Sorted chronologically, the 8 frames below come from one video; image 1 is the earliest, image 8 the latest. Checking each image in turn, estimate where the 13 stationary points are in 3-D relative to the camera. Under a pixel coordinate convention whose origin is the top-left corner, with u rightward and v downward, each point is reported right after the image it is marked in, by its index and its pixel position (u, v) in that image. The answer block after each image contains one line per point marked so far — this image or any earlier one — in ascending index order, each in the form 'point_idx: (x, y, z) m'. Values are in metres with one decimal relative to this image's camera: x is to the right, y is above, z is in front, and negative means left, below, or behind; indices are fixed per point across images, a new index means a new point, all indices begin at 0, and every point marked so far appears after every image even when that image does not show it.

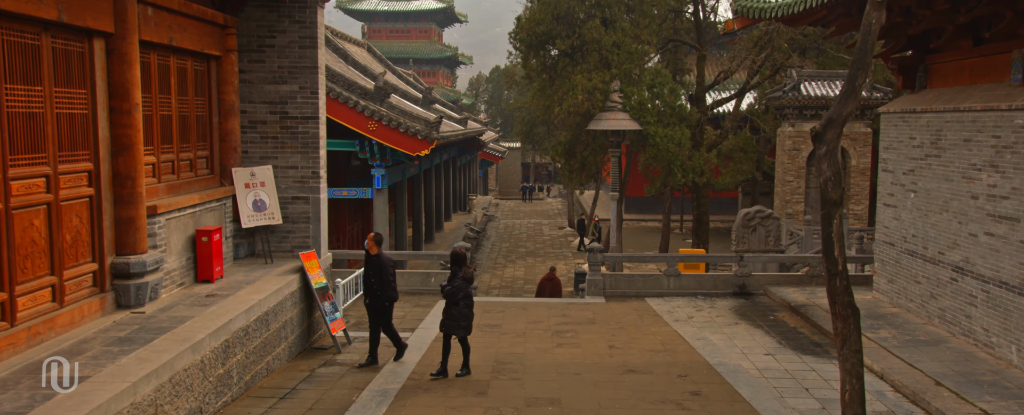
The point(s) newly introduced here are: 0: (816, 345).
0: (+3.7, -1.7, +9.2) m
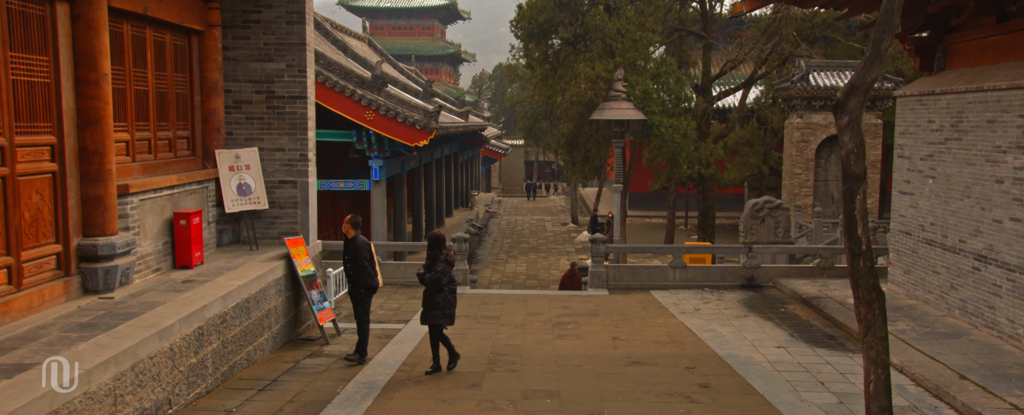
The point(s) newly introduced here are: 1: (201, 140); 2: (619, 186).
0: (+3.7, -1.5, +8.7) m
1: (-3.1, +0.7, +7.7) m
2: (+2.3, +0.4, +16.6) m
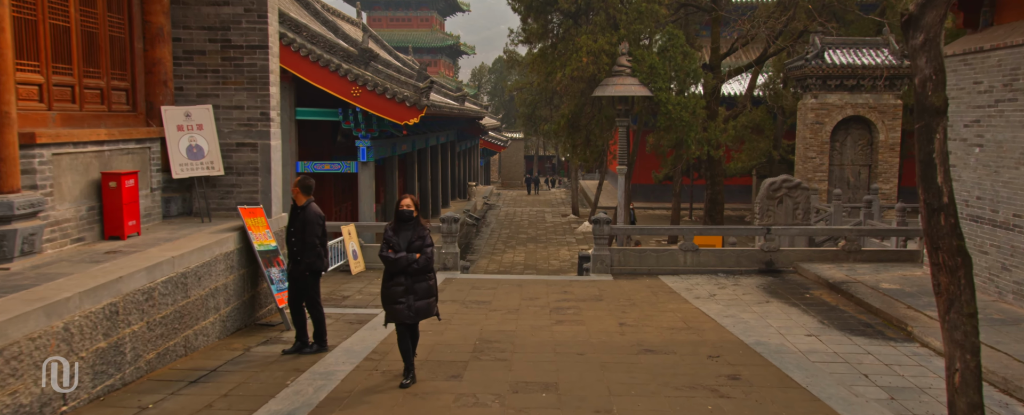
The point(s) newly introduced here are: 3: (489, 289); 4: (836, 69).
0: (+3.6, -1.2, +7.7) m
1: (-3.2, +1.0, +6.6) m
2: (+2.3, +0.8, +15.5) m
3: (-0.3, -1.0, +9.2) m
4: (+7.3, +3.1, +17.1) m
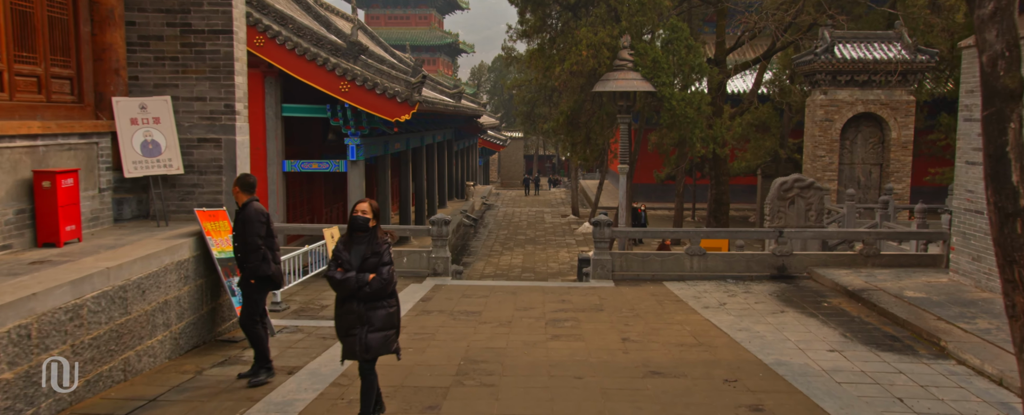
0: (+3.5, -1.2, +7.0) m
1: (-3.3, +1.0, +5.9) m
2: (+2.2, +0.8, +14.8) m
3: (-0.4, -1.0, +8.5) m
4: (+7.2, +3.1, +16.4) m
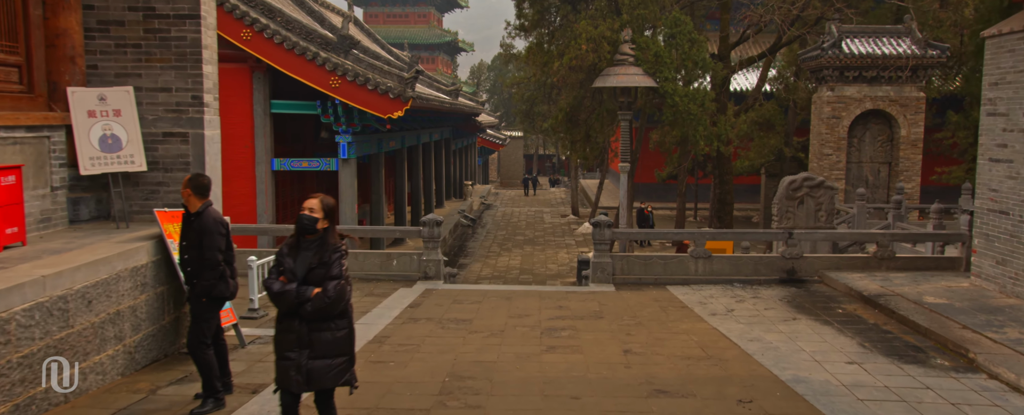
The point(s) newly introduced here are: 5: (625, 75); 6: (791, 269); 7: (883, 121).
0: (+3.4, -1.2, +6.5) m
1: (-3.3, +1.0, +5.4) m
2: (+2.2, +0.8, +14.3) m
3: (-0.4, -1.0, +8.0) m
4: (+7.2, +3.1, +15.9) m
5: (+2.0, +2.3, +13.2) m
6: (+3.5, -0.8, +9.5) m
7: (+8.2, +1.9, +16.8) m
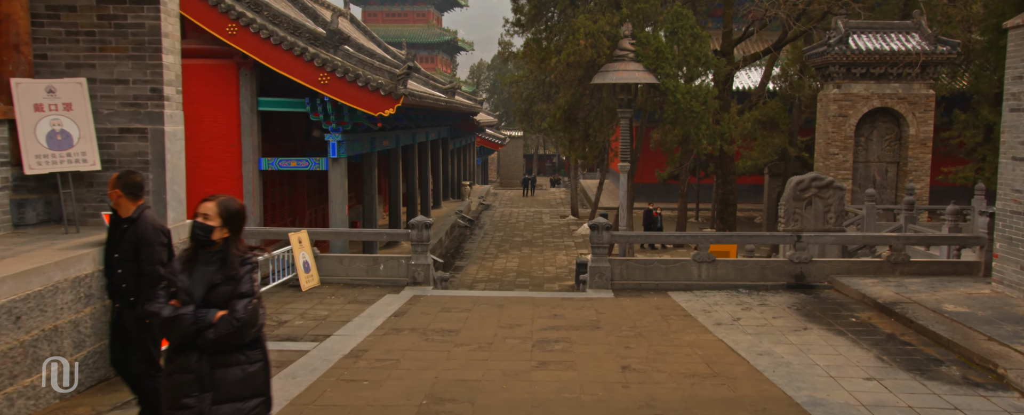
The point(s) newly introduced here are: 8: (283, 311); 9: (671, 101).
0: (+3.4, -1.2, +6.0) m
1: (-3.4, +1.0, +4.9) m
2: (+2.1, +0.7, +13.8) m
3: (-0.5, -1.0, +7.5) m
4: (+7.1, +3.1, +15.4) m
5: (+1.9, +2.3, +12.7) m
6: (+3.4, -0.8, +9.0) m
7: (+8.1, +1.9, +16.3) m
8: (-2.3, -1.0, +7.6) m
9: (+2.9, +2.0, +14.1) m
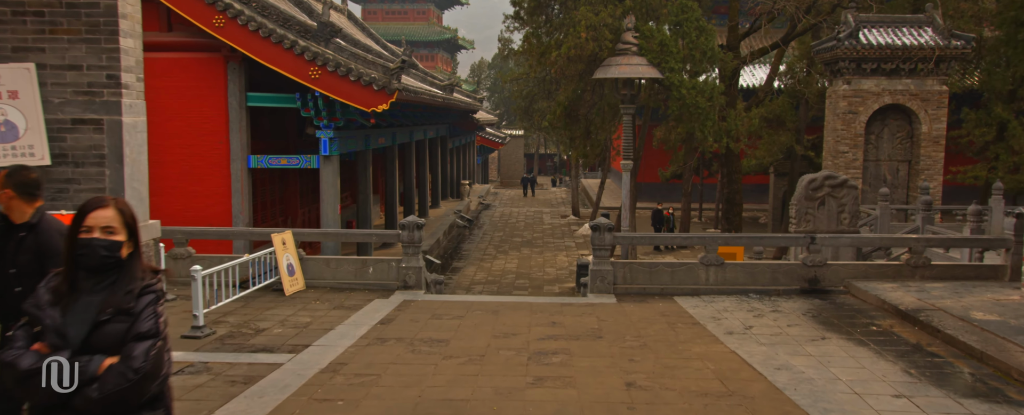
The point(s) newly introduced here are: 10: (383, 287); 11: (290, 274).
0: (+3.3, -1.2, +5.5) m
1: (-3.5, +1.0, +4.4) m
2: (+2.1, +0.7, +13.3) m
3: (-0.5, -1.0, +7.0) m
4: (+7.1, +3.1, +14.9) m
5: (+1.9, +2.3, +12.2) m
6: (+3.4, -0.8, +8.5) m
7: (+8.1, +1.9, +15.8) m
8: (-2.3, -1.0, +7.1) m
9: (+2.9, +2.0, +13.5) m
10: (-1.5, -0.9, +8.8) m
11: (-2.4, -0.7, +8.4) m
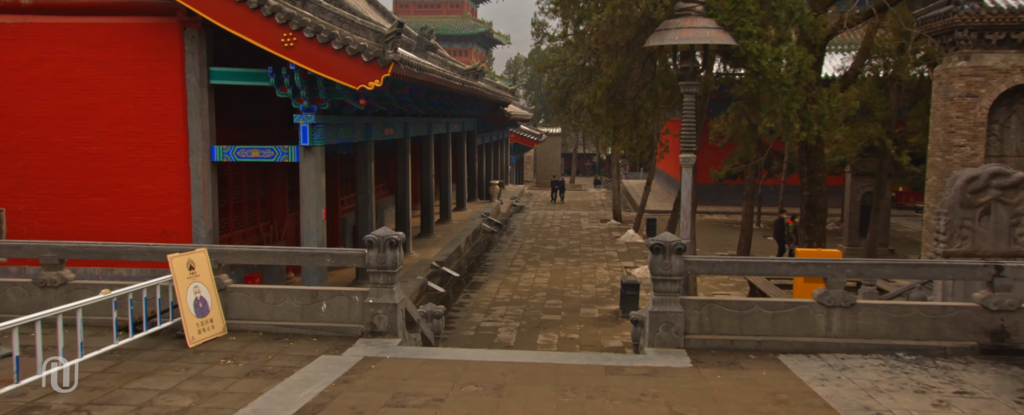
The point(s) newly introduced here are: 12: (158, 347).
0: (+3.3, -1.3, +2.4) m
1: (-3.5, +0.9, +1.7) m
2: (+2.4, +0.7, +10.3) m
3: (-0.5, -1.1, +4.2) m
4: (+7.5, +2.9, +11.6) m
5: (+2.2, +2.2, +9.2) m
6: (+3.5, -0.9, +5.4) m
7: (+8.6, +1.7, +12.5) m
8: (-2.3, -1.1, +4.4) m
9: (+3.3, +1.9, +10.5) m
10: (-1.3, -1.0, +5.9) m
11: (-2.3, -0.8, +5.6) m
12: (-2.5, -1.0, +5.4) m
